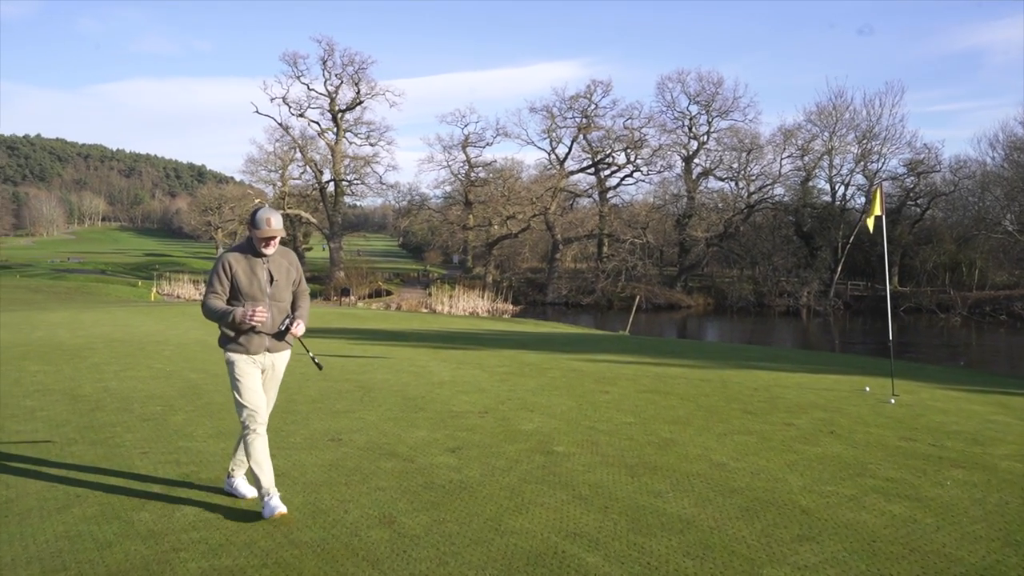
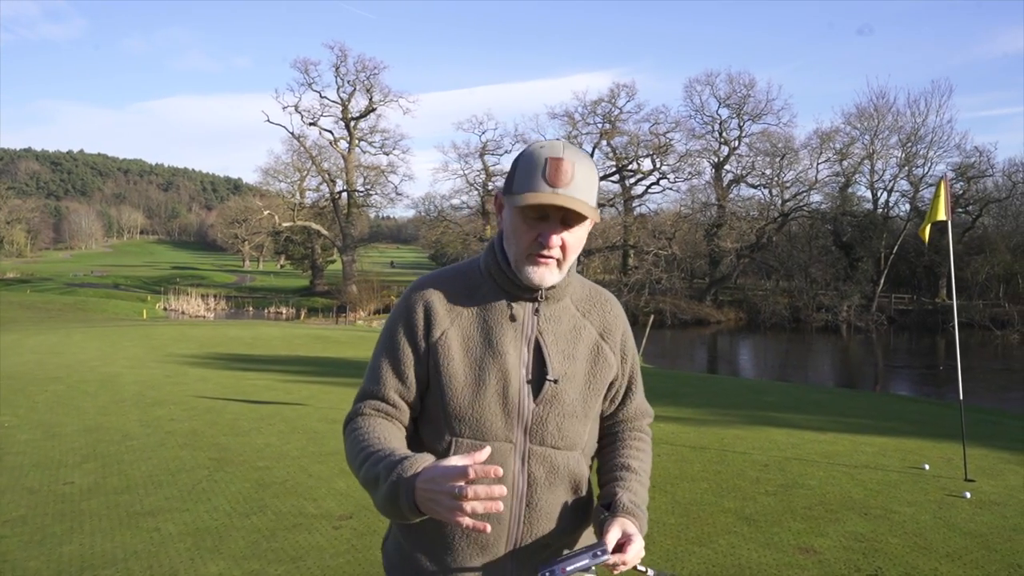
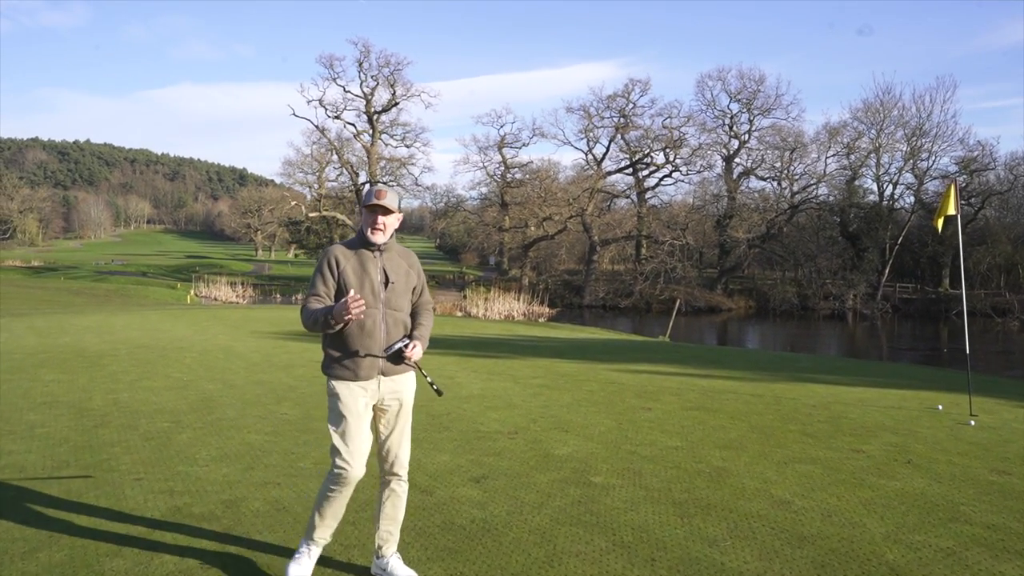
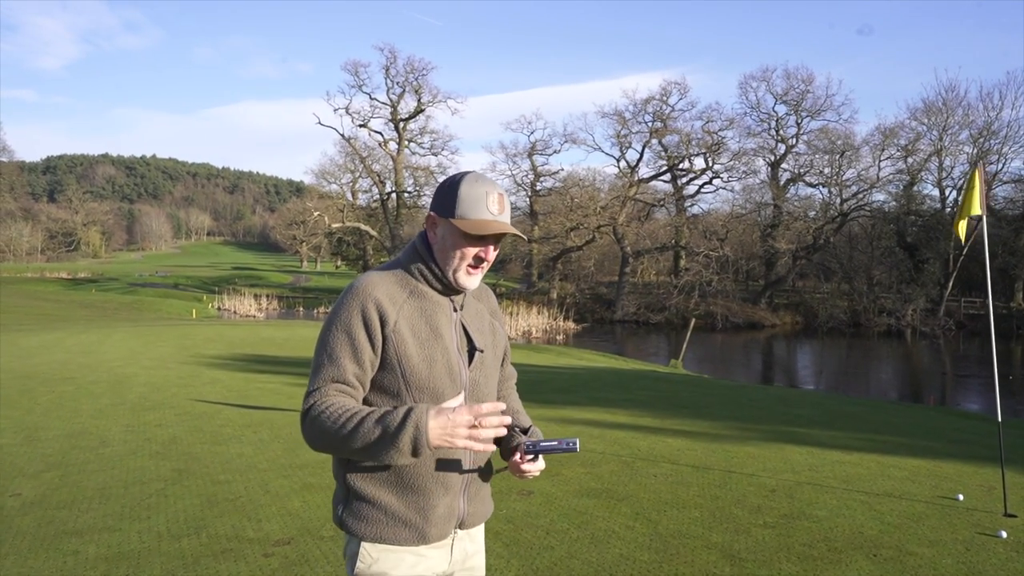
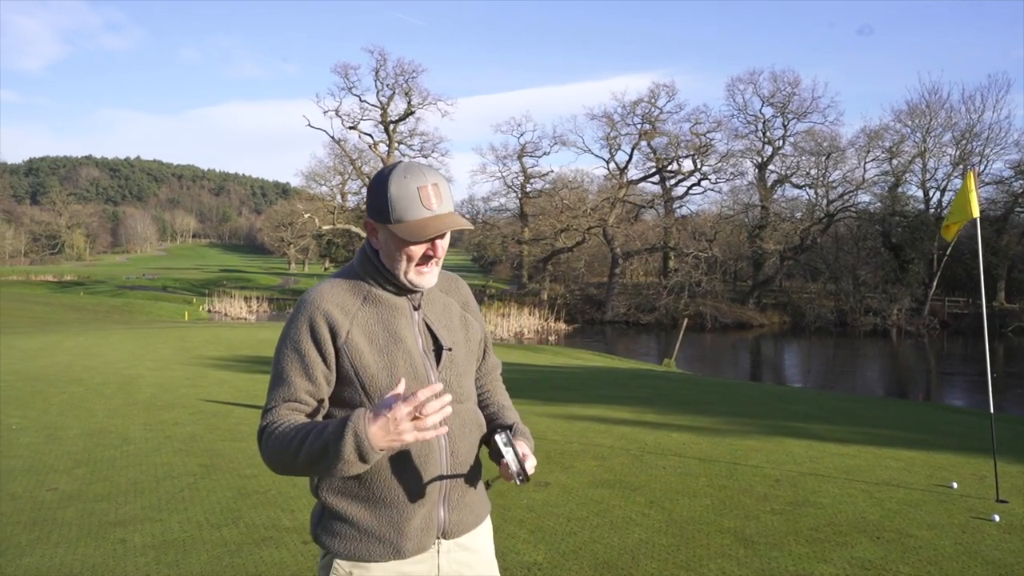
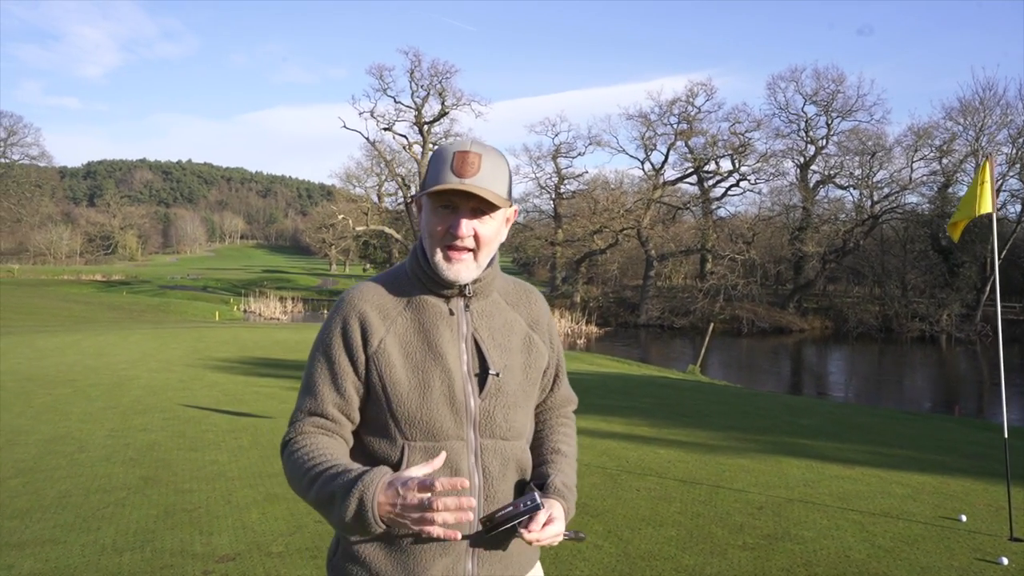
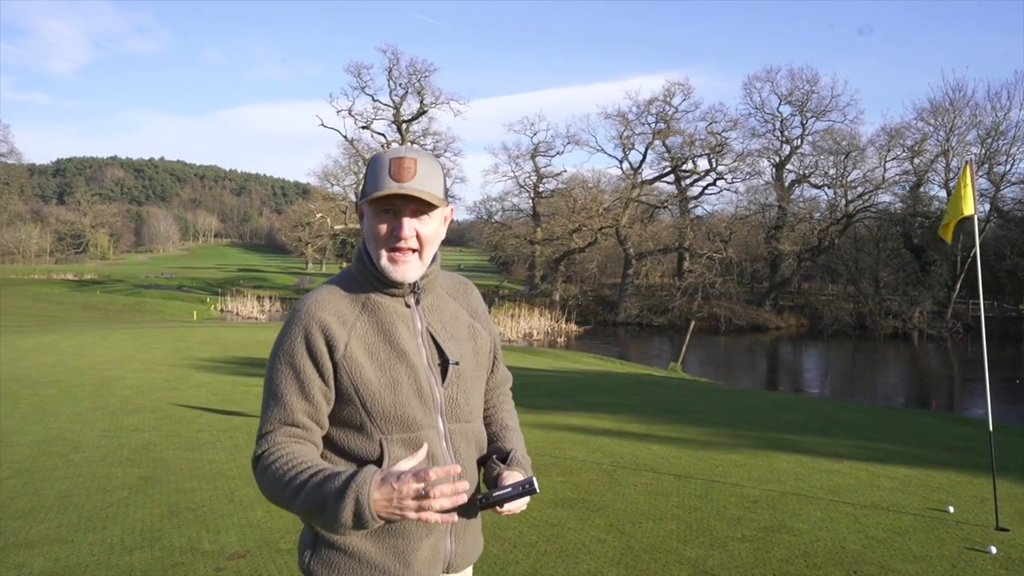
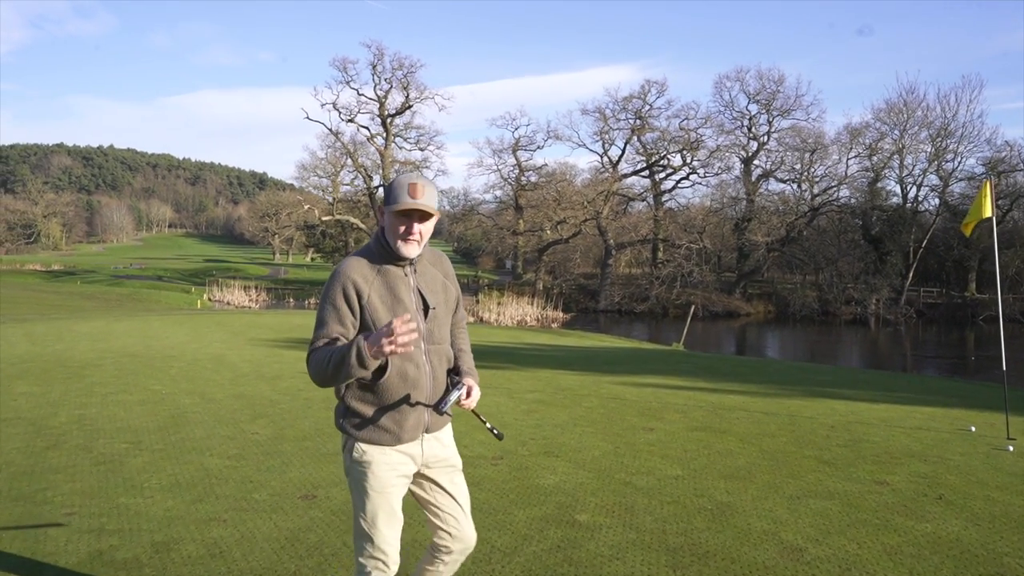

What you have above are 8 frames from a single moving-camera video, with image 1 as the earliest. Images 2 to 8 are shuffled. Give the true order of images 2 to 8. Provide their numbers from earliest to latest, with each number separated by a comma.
3, 8, 2, 5, 4, 7, 6
